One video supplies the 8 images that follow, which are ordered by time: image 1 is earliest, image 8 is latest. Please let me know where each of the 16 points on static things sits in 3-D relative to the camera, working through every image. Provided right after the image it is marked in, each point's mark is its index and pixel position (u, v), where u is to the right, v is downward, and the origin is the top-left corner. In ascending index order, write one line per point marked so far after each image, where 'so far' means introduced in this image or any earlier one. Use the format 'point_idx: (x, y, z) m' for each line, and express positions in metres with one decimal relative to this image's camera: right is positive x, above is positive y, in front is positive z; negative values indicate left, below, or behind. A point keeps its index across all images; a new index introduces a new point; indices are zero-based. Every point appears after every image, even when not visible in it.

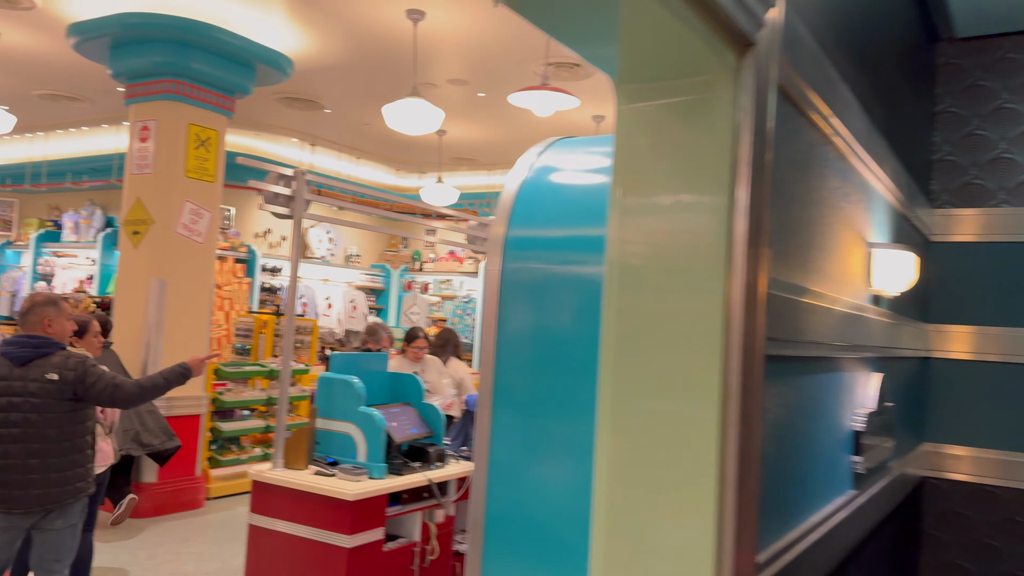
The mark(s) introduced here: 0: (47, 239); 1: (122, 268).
0: (-6.5, +0.7, +11.0) m
1: (-2.8, +0.1, +5.6) m
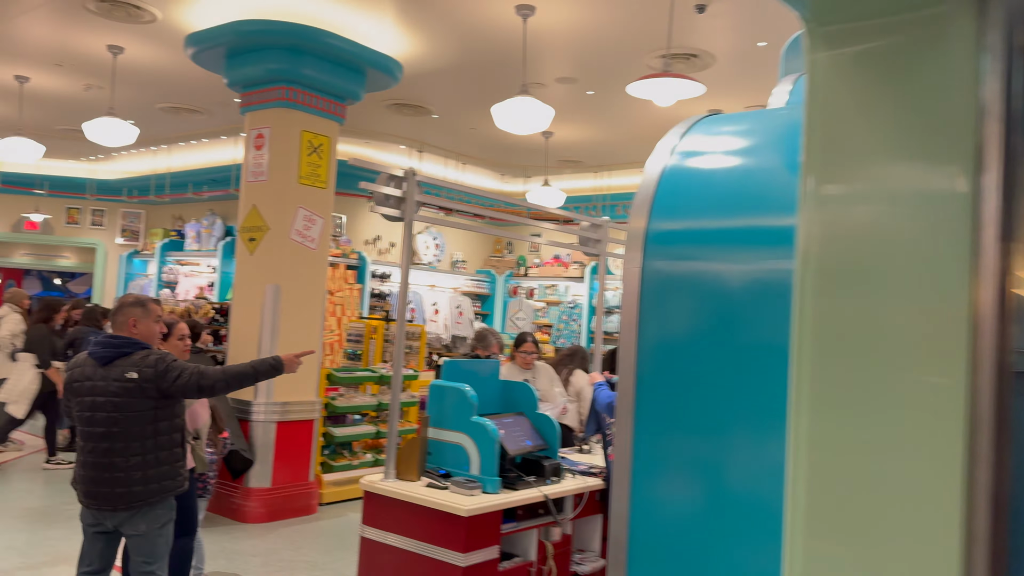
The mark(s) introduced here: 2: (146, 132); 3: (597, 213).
0: (-5.0, +0.6, +11.5) m
1: (-2.0, +0.1, +5.7) m
2: (-4.4, +1.9, +9.5) m
3: (+1.2, +1.0, +10.9) m
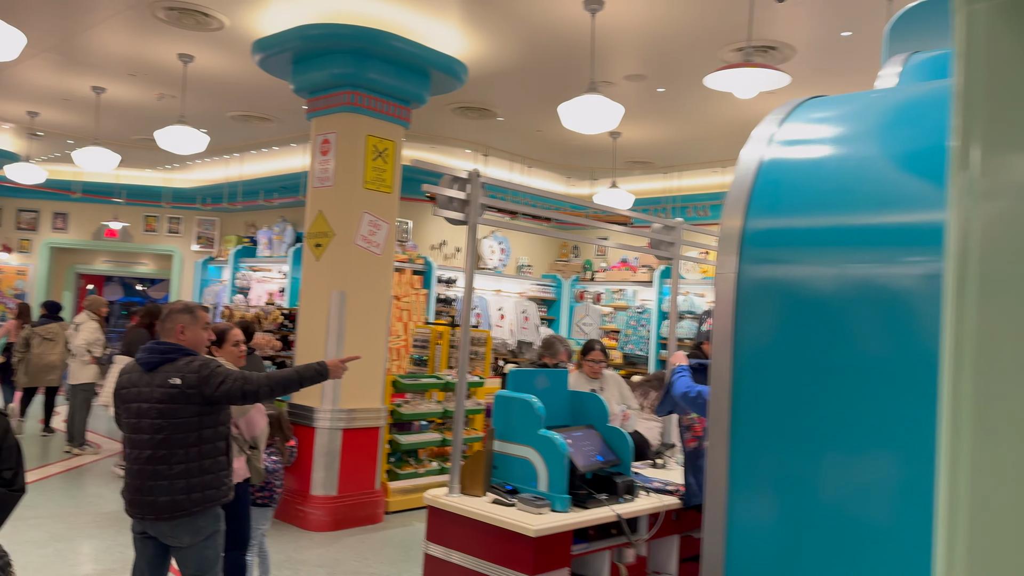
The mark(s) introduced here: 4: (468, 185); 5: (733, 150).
0: (-4.0, +0.5, +11.7) m
1: (-1.5, +0.1, +5.7) m
2: (-3.6, +1.8, +9.7) m
3: (+2.1, +1.0, +10.6) m
4: (-0.2, +0.5, +3.4) m
5: (+2.5, +1.6, +9.0) m
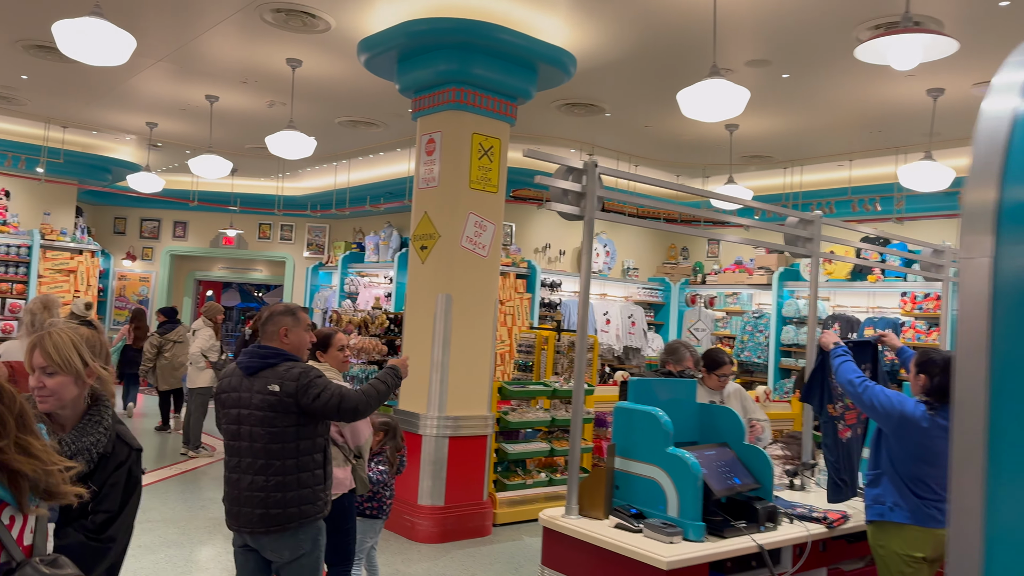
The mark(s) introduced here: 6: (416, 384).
0: (-2.4, +0.4, +11.9) m
1: (-0.7, 0.0, +5.5) m
2: (-2.3, +1.7, +9.8) m
3: (+3.5, +0.9, +10.0) m
4: (+0.3, +0.4, +3.1) m
5: (+3.7, +1.5, +8.3) m
6: (-0.7, -0.7, +5.4) m
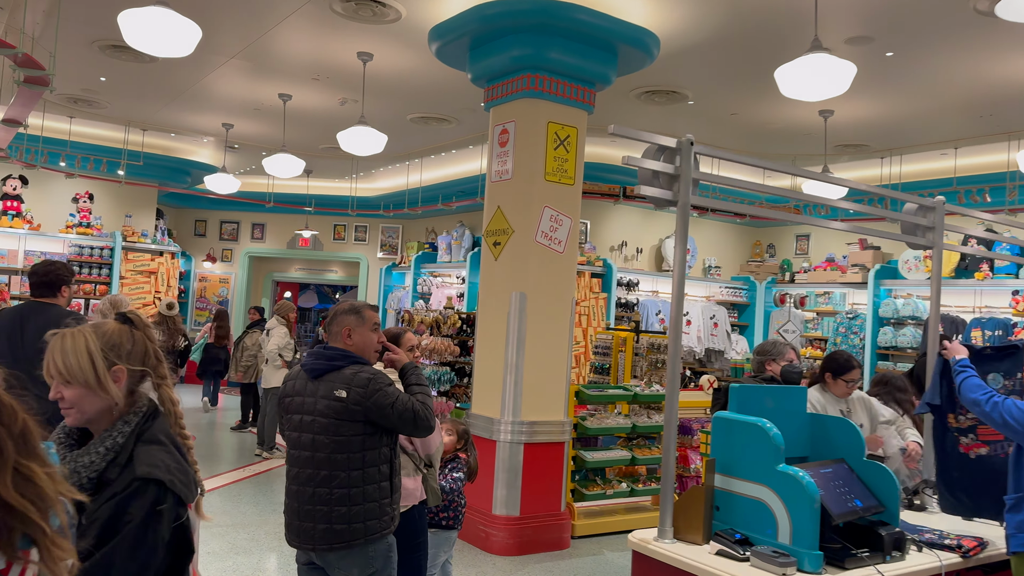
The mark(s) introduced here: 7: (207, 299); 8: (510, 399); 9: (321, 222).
0: (-1.3, +0.4, +11.7) m
1: (-0.2, 0.0, +5.3) m
2: (-1.4, +1.7, +9.6) m
3: (+4.4, +1.0, +9.3) m
4: (+0.6, +0.5, +2.8) m
5: (+4.4, +1.6, +7.6) m
6: (-0.1, -0.7, +5.1) m
7: (-5.4, -0.2, +13.9) m
8: (0.0, -0.7, +5.0) m
9: (-3.4, +1.2, +13.9) m
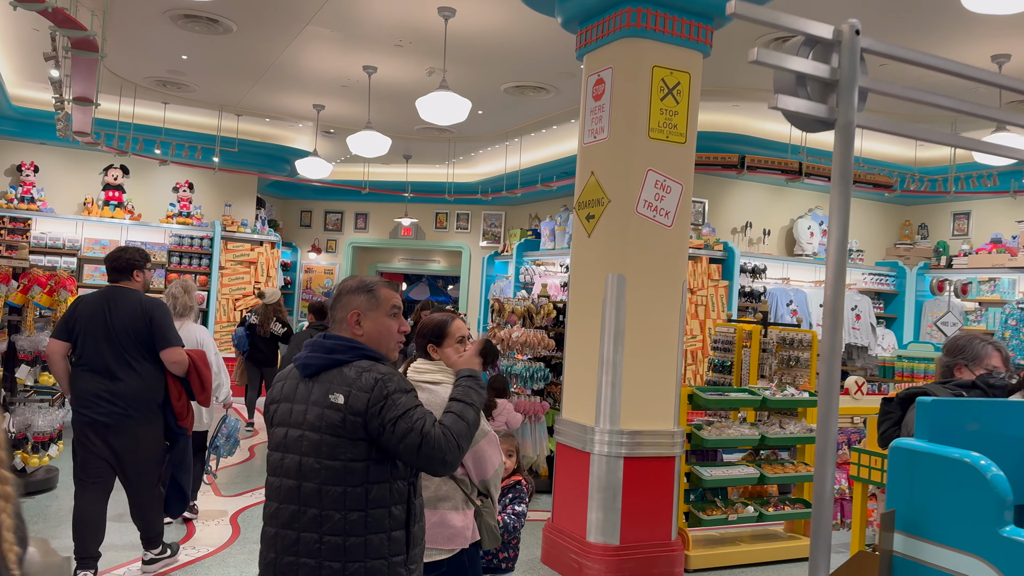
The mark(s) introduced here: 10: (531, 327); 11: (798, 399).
0: (+0.2, +0.6, +11.0) m
1: (+0.4, +0.1, +4.4) m
2: (-0.2, +1.9, +8.9) m
3: (+5.5, +1.1, +7.7) m
4: (+0.8, +0.5, +1.9) m
5: (+5.3, +1.7, +6.0) m
6: (+0.4, -0.6, +4.3) m
7: (-3.5, 0.0, +13.8) m
8: (+0.5, -0.6, +4.1) m
9: (-1.5, +1.3, +13.4) m
10: (+0.2, -0.3, +6.3) m
11: (+1.8, -0.7, +4.9) m
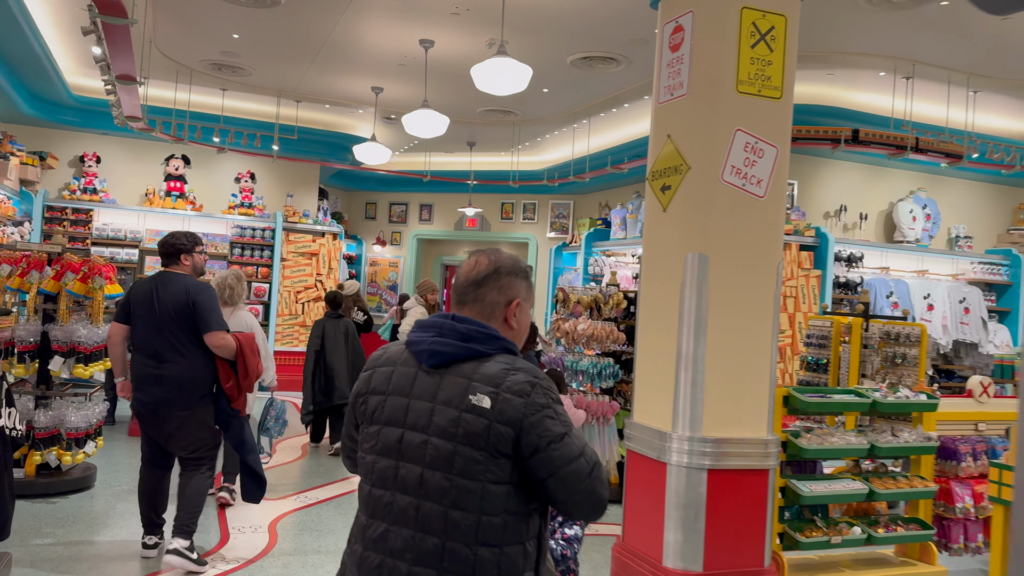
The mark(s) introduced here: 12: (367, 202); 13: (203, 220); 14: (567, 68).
0: (+1.1, +0.7, +10.4) m
1: (+0.7, +0.2, +3.8) m
2: (+0.5, +2.0, +8.3) m
3: (+6.1, +1.2, +6.7) m
4: (+0.8, +0.6, +1.2) m
5: (+5.7, +1.8, +5.0) m
6: (+0.7, -0.5, +3.7) m
7: (-2.3, +0.1, +13.5) m
8: (+0.8, -0.5, +3.5) m
9: (-0.4, +1.4, +12.9) m
10: (+0.6, -0.2, +5.7) m
11: (+2.1, -0.6, +4.1) m
12: (-2.5, +1.5, +13.7) m
13: (-3.8, +0.8, +9.6) m
14: (+0.5, +2.0, +7.2) m
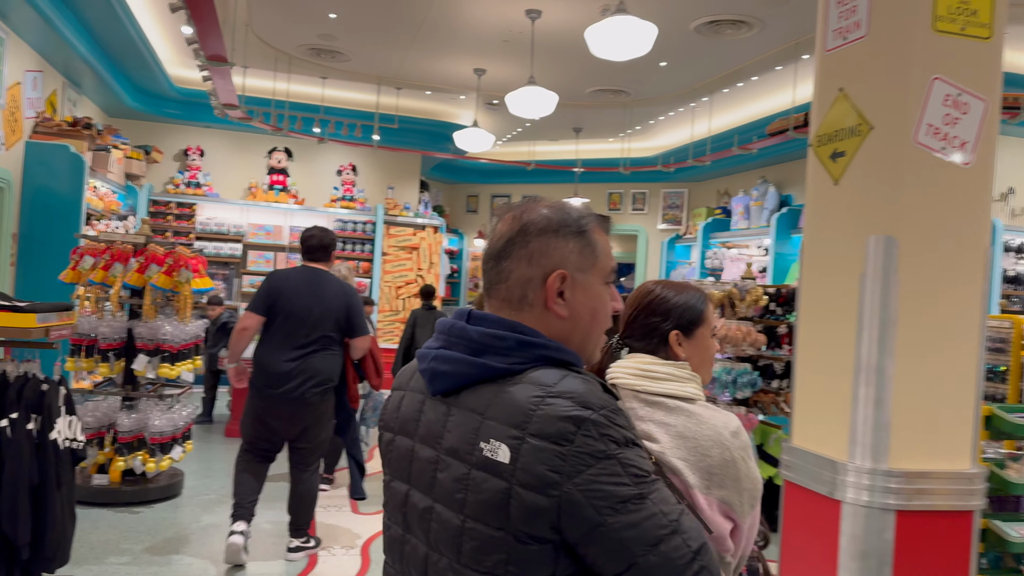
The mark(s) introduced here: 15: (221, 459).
0: (+2.5, +0.7, +9.5) m
1: (+1.2, +0.3, +3.1) m
2: (+1.6, +2.0, +7.6) m
3: (+6.9, +1.3, +5.2) m
4: (+1.0, +0.6, +0.5) m
5: (+6.3, +1.8, +3.6) m
6: (+1.2, -0.4, +3.0) m
7: (-0.5, +0.1, +13.1) m
8: (+1.3, -0.5, +2.8) m
9: (+1.3, +1.5, +12.3) m
10: (+1.4, -0.2, +5.0) m
11: (+2.7, -0.6, +3.2) m
12: (-0.7, +1.6, +13.3) m
13: (-2.5, +0.9, +9.4) m
14: (+1.4, +2.1, +6.4) m
15: (-2.0, -1.2, +5.5) m
